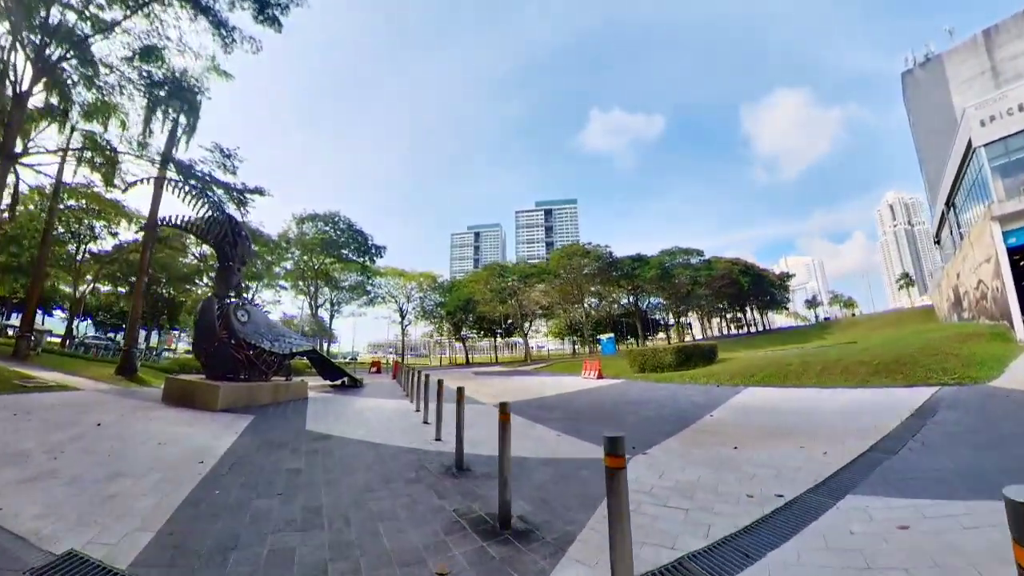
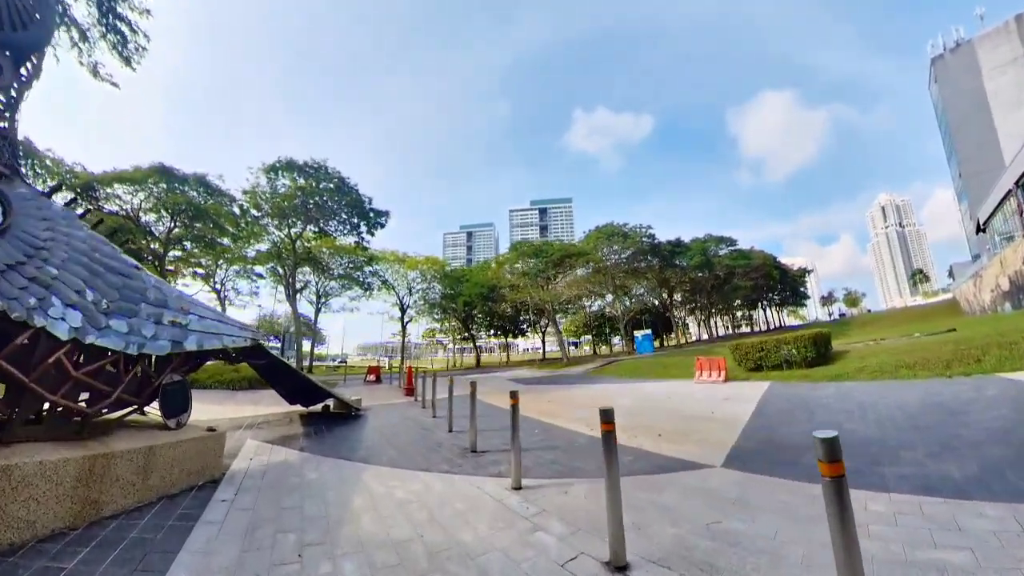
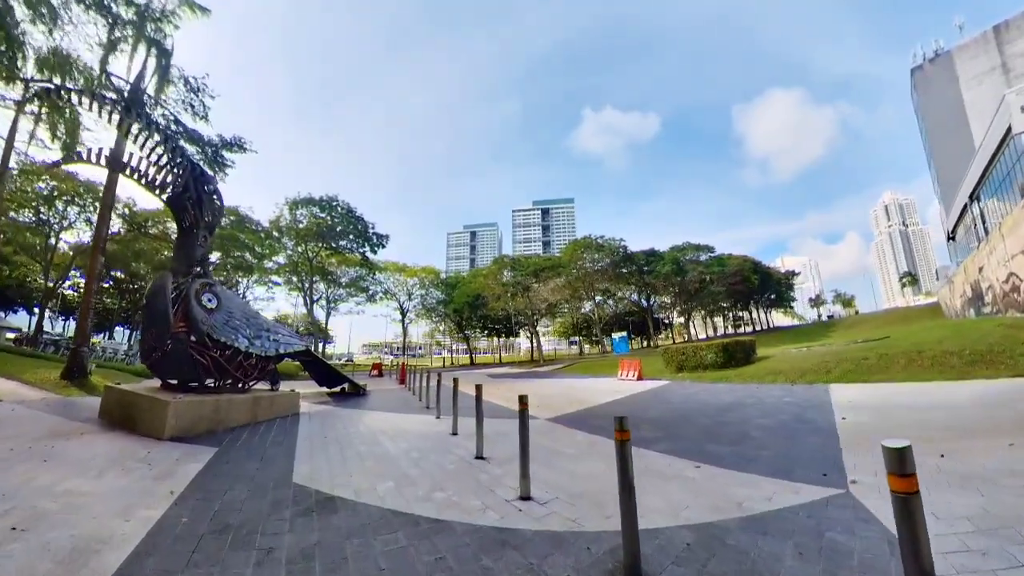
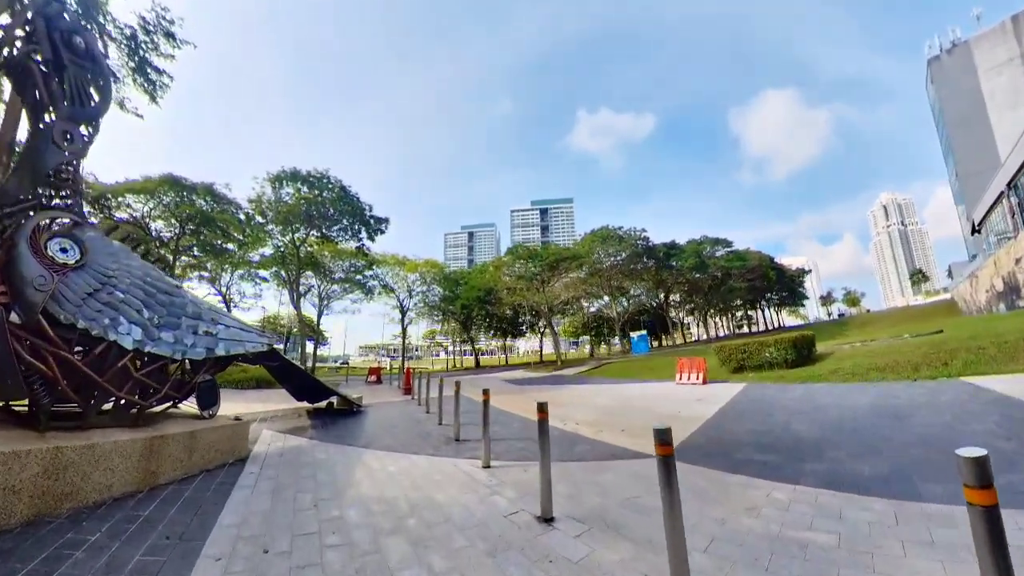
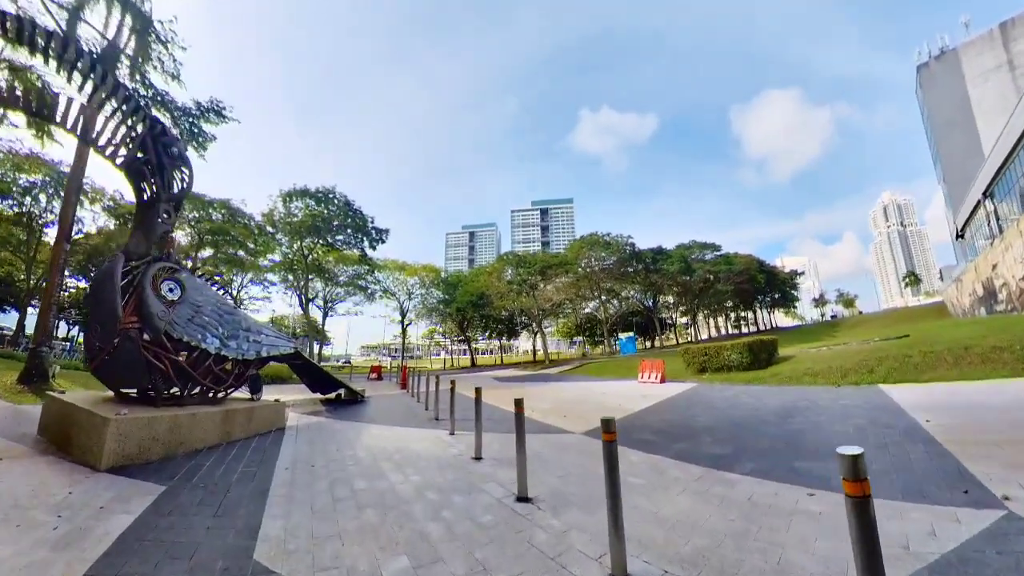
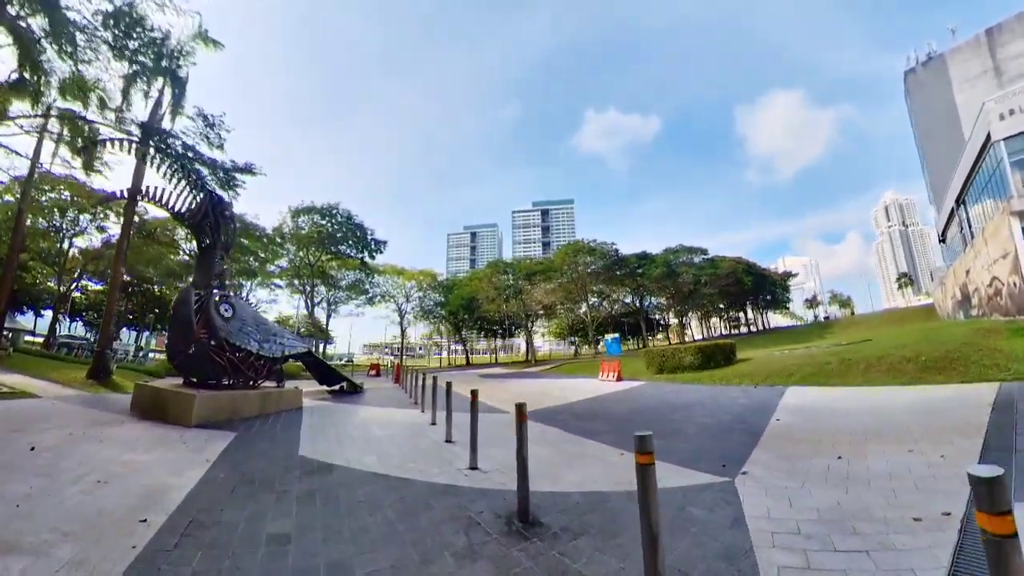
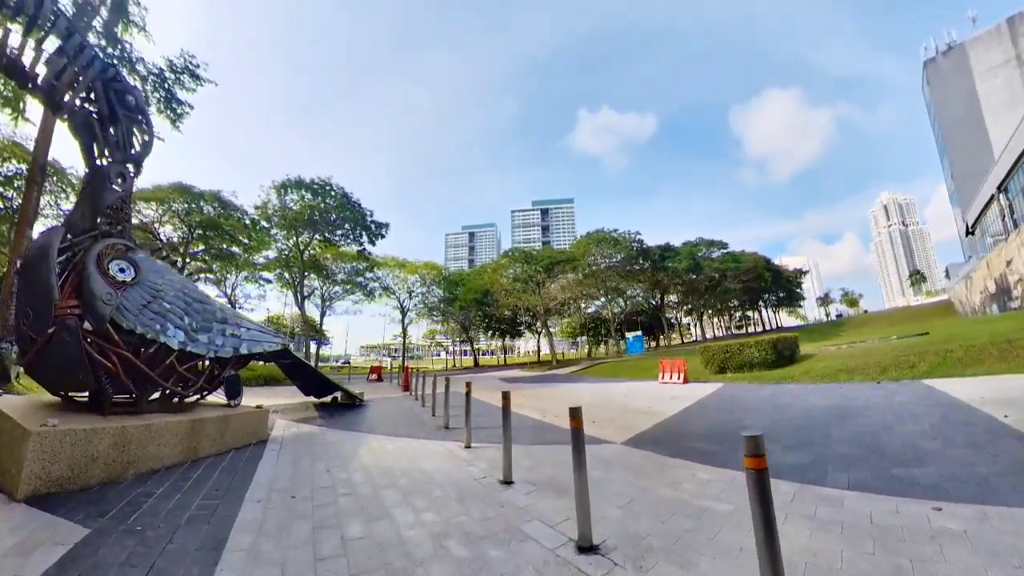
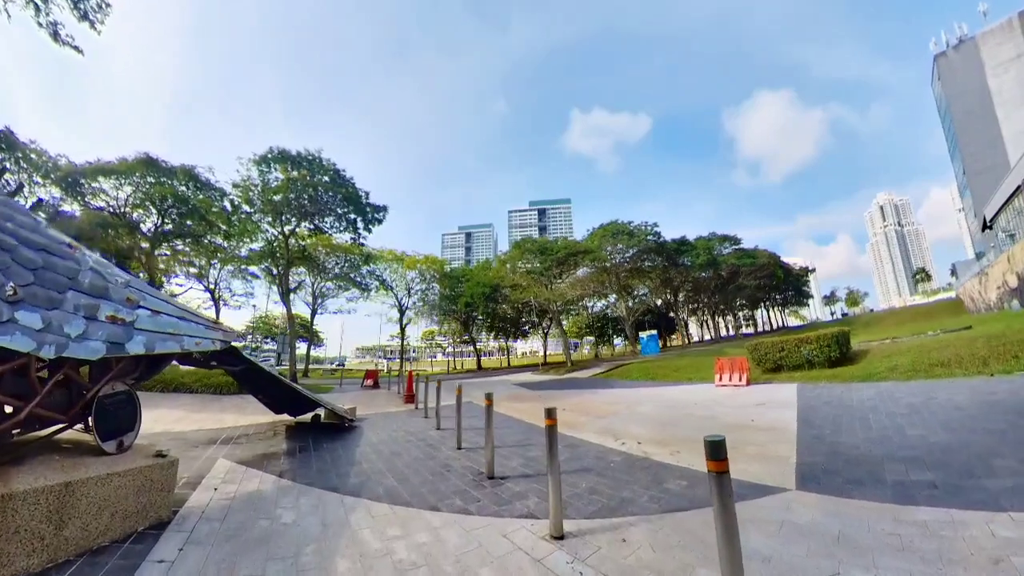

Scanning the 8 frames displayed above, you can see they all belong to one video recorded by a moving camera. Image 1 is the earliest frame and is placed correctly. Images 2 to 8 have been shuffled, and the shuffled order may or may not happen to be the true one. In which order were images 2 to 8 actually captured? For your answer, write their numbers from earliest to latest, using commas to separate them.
6, 3, 5, 7, 4, 2, 8
